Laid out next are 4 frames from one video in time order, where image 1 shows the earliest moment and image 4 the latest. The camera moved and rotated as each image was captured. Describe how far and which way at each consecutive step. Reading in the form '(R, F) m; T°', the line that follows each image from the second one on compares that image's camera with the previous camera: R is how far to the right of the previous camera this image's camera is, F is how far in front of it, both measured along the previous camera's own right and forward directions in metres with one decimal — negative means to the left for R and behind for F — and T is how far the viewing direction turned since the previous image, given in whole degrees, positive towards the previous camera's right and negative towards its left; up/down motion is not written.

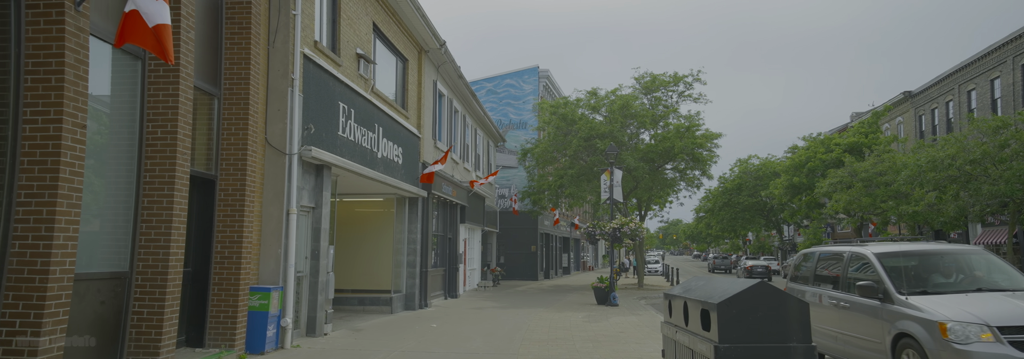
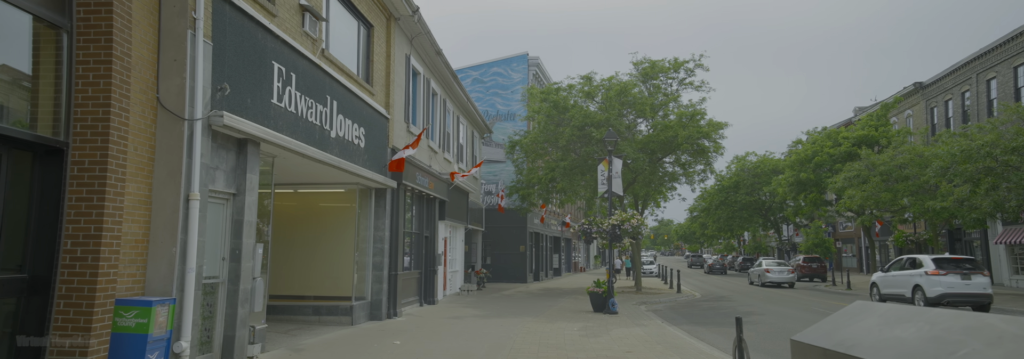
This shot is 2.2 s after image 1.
(+0.1, +2.4) m; +1°
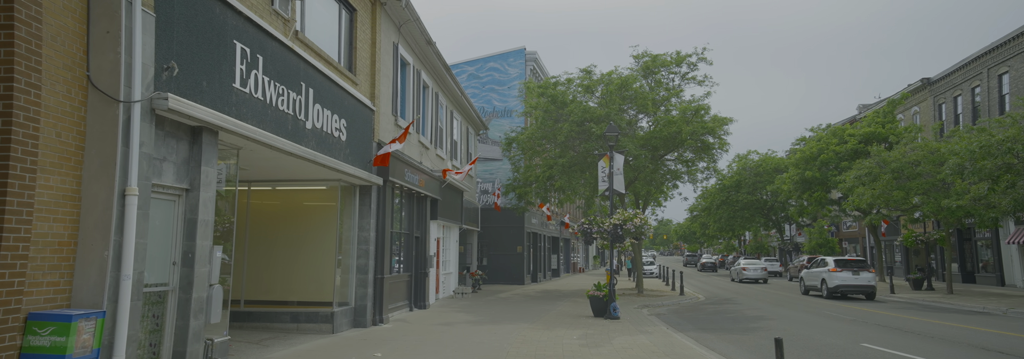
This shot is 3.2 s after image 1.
(+0.1, +1.0) m; 0°
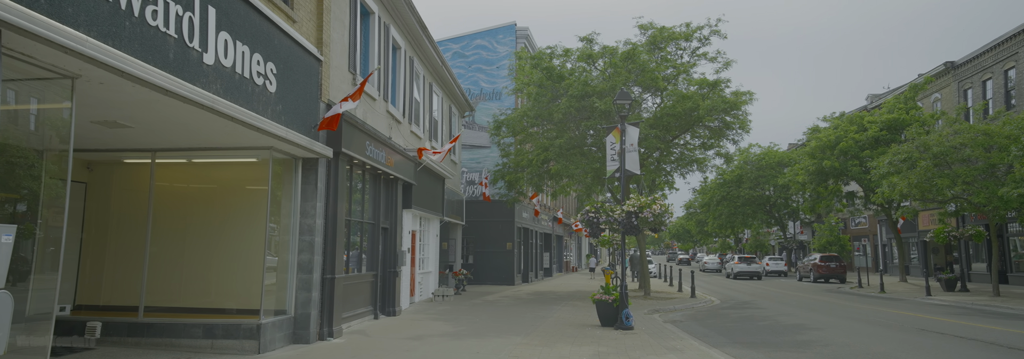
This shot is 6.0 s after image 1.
(0.0, +3.1) m; +1°
